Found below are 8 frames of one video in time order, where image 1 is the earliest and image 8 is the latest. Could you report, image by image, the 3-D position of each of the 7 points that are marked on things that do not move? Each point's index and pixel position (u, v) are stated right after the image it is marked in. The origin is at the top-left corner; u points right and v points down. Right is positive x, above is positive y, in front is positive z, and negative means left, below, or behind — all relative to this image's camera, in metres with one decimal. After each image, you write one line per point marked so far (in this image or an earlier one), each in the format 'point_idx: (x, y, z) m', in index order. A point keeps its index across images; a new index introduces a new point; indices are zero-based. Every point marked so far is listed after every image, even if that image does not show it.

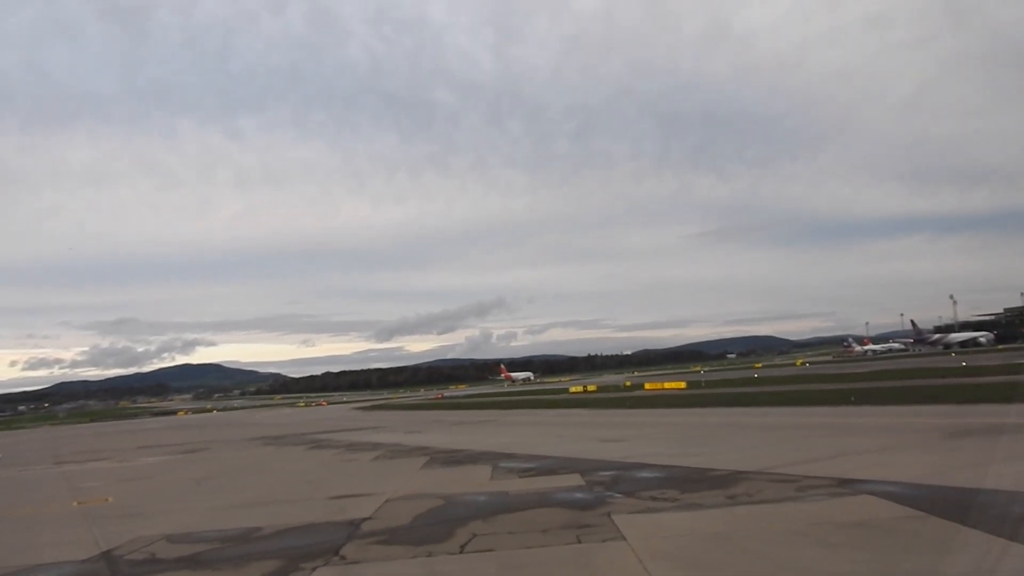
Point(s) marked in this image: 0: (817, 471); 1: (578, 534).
0: (+4.4, -2.7, +11.8) m
1: (+0.7, -2.7, +8.9) m
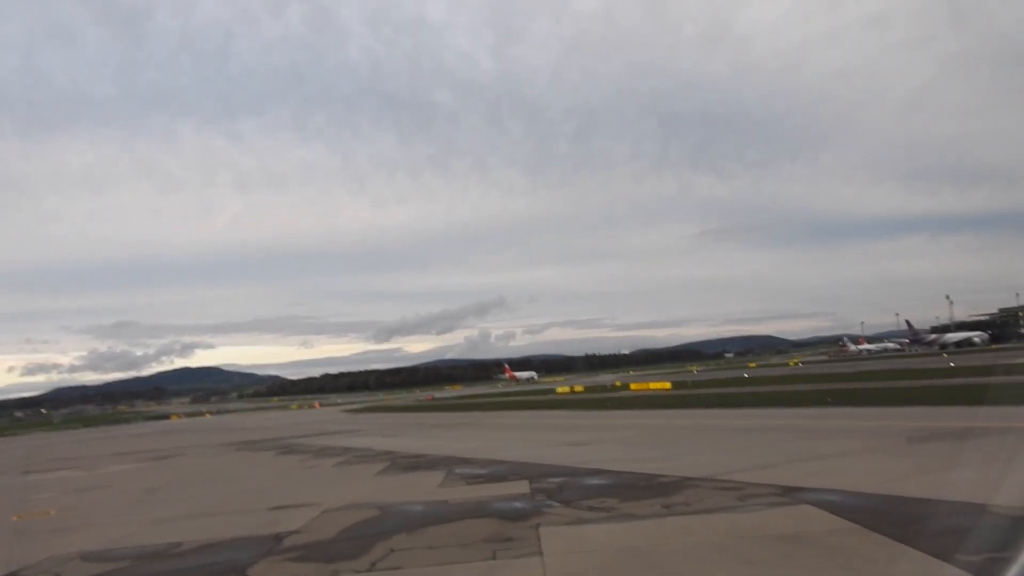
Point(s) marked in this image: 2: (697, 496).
0: (+3.6, -2.7, +11.4) m
1: (-0.2, -2.7, +8.4) m
2: (+2.4, -2.7, +10.4) m
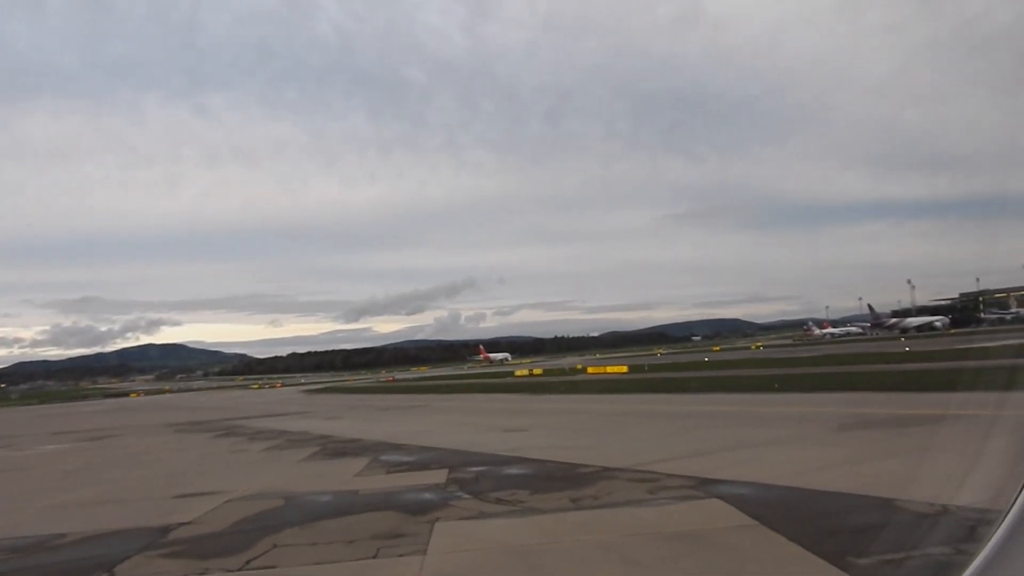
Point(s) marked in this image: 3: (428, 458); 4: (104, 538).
0: (+2.3, -2.5, +11.1) m
1: (-1.3, -2.5, +8.0) m
2: (+1.2, -2.5, +10.0) m
3: (-1.5, -3.1, +14.8) m
4: (-4.8, -3.0, +9.5) m
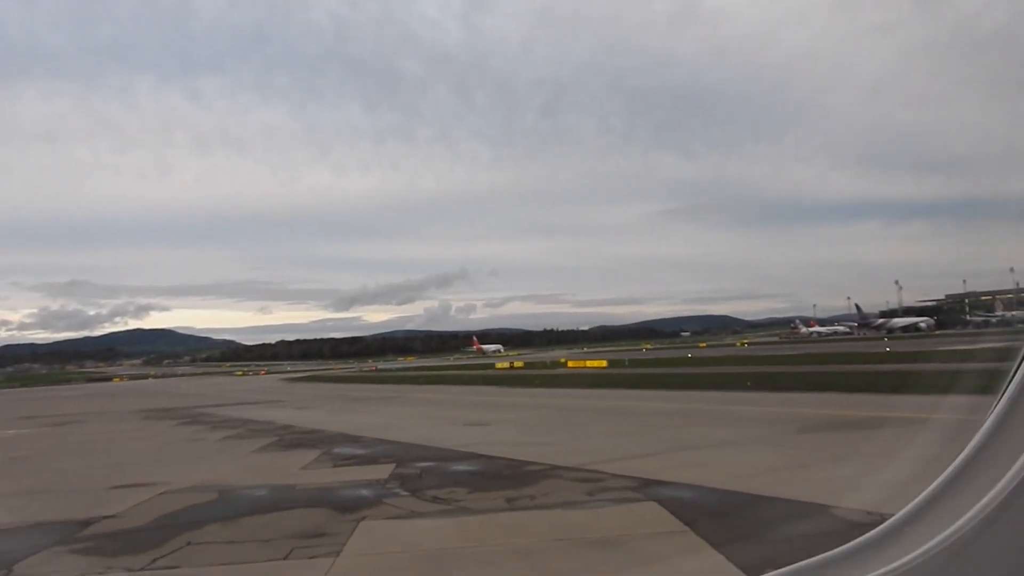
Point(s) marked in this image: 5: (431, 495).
0: (+1.6, -2.4, +10.8) m
1: (-2.0, -2.4, +7.6) m
2: (+0.4, -2.4, +9.7) m
3: (-2.4, -2.9, +14.4) m
4: (-5.6, -2.8, +9.2) m
5: (-1.0, -2.5, +9.9) m
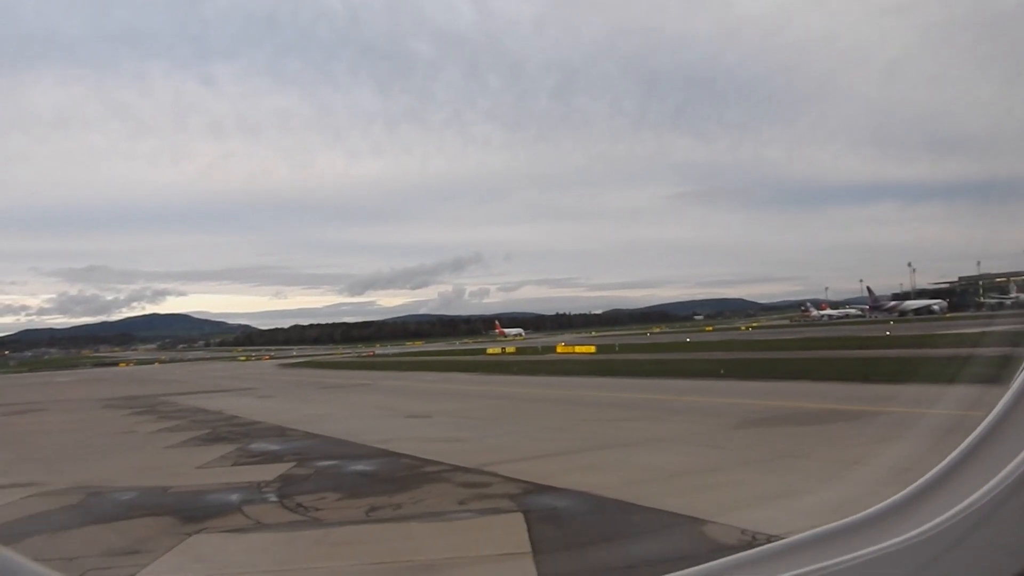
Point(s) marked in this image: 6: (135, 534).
0: (+0.2, -2.2, +9.8) m
1: (-3.5, -2.3, +6.8) m
2: (-1.0, -2.3, +8.8) m
3: (-3.7, -2.7, +13.6) m
4: (-7.0, -2.6, +8.4) m
5: (-2.4, -2.4, +9.0) m
6: (-3.7, -2.4, +8.0) m
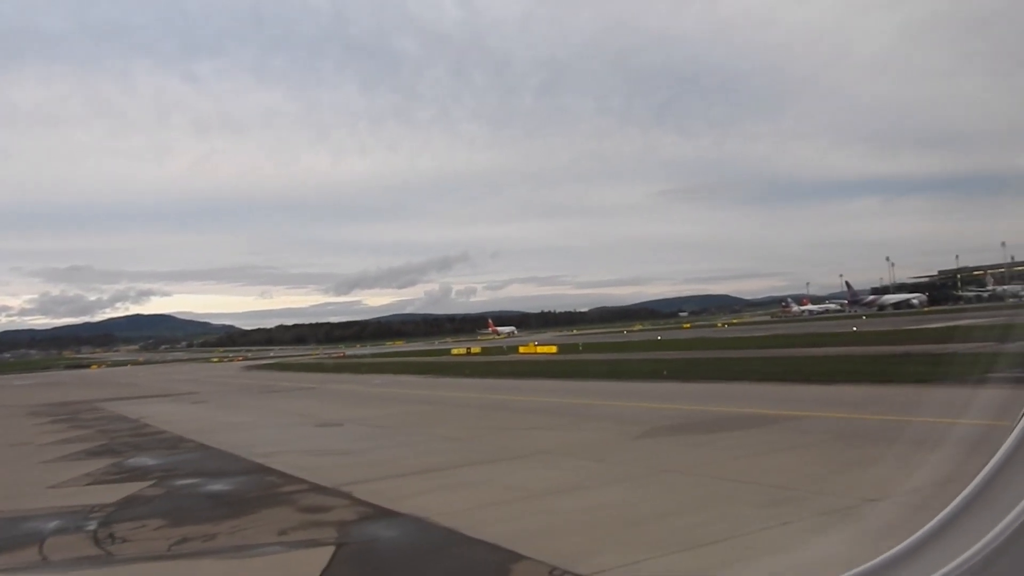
0: (-1.4, -2.3, +8.9) m
1: (-5.1, -2.4, +5.8) m
2: (-2.6, -2.3, +7.9) m
3: (-5.3, -2.7, +12.6) m
4: (-8.6, -2.7, +7.4) m
5: (-4.0, -2.4, +8.1) m
6: (-5.3, -2.4, +7.0) m
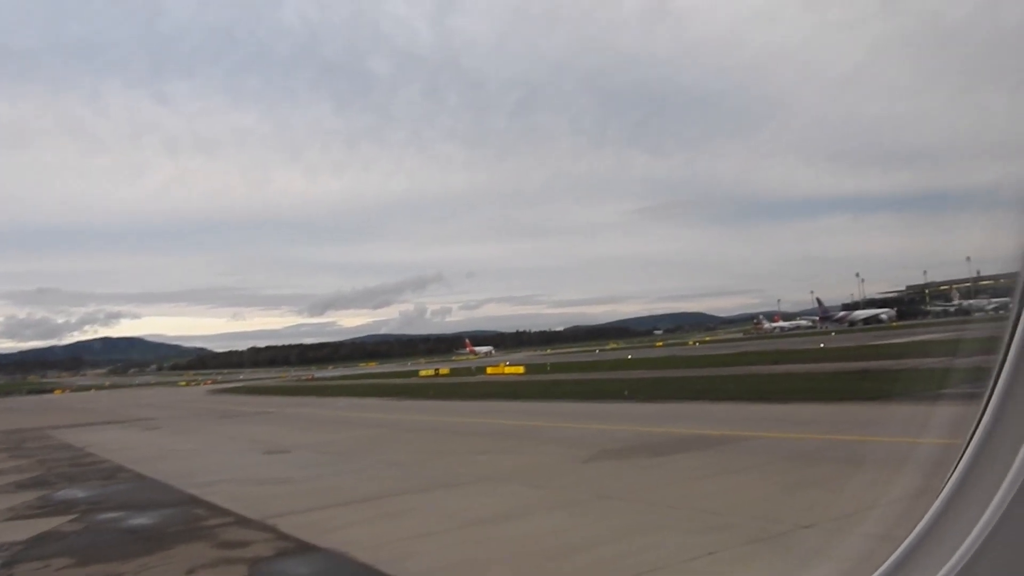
0: (-2.2, -2.5, +8.5) m
1: (-5.7, -2.6, +5.3) m
2: (-3.3, -2.5, +7.5) m
3: (-6.2, -3.1, +12.1) m
4: (-9.2, -3.0, +6.8) m
5: (-4.7, -2.7, +7.6) m
6: (-5.9, -2.7, +6.5) m
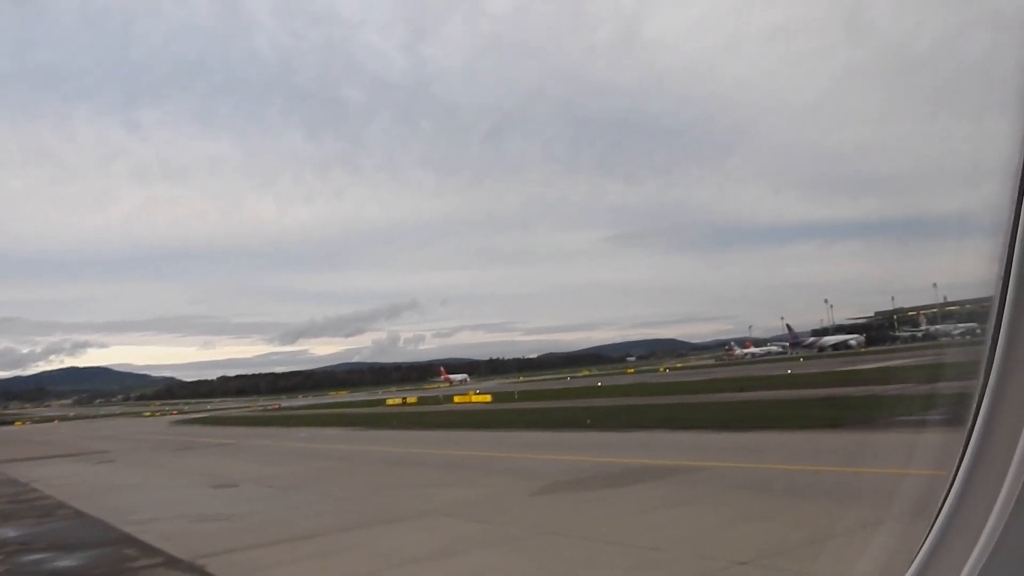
0: (-2.8, -2.8, +8.2) m
1: (-6.2, -2.8, +4.9) m
2: (-3.9, -2.8, +7.1) m
3: (-6.9, -3.5, +11.6) m
4: (-9.8, -3.2, +6.2) m
5: (-5.3, -3.0, +7.2) m
6: (-6.5, -2.9, +6.0) m
